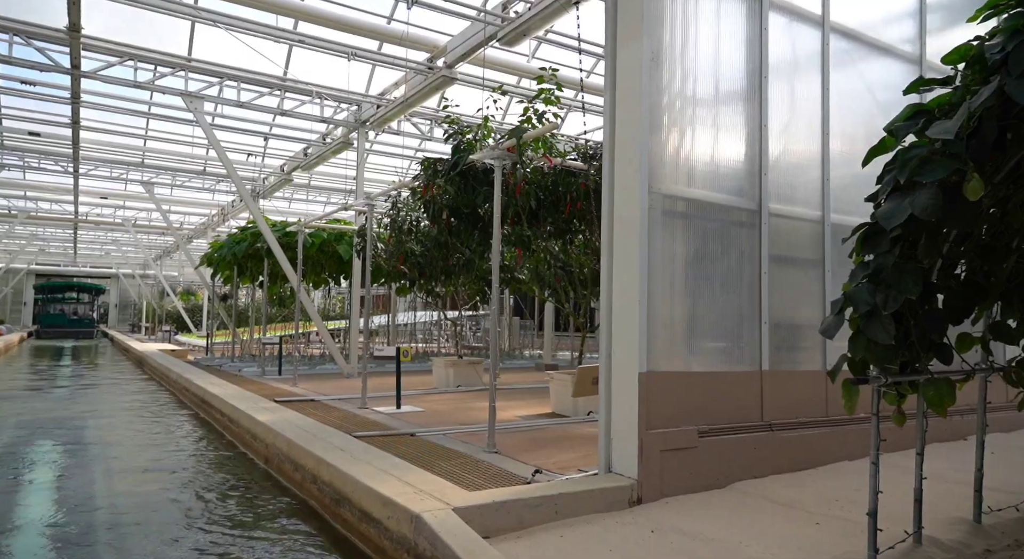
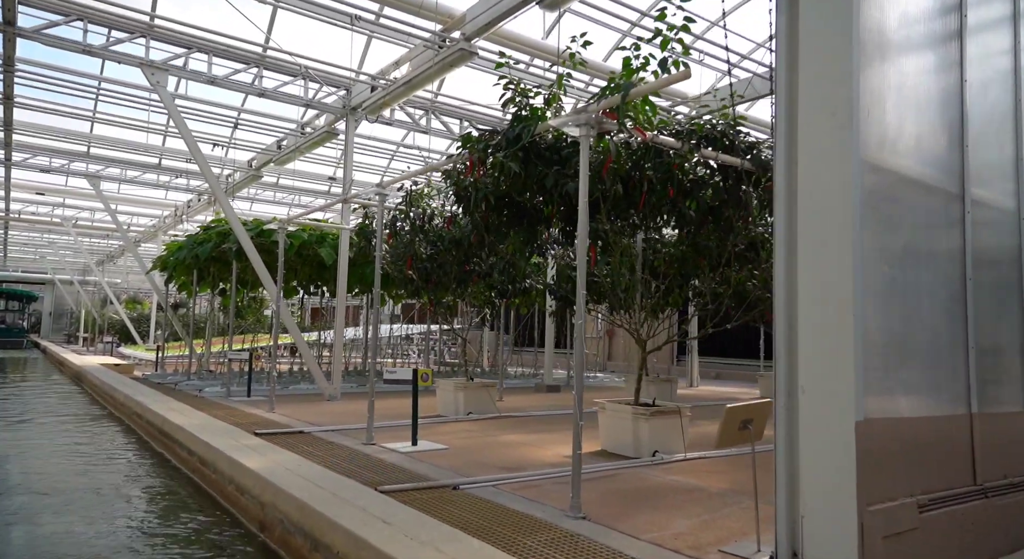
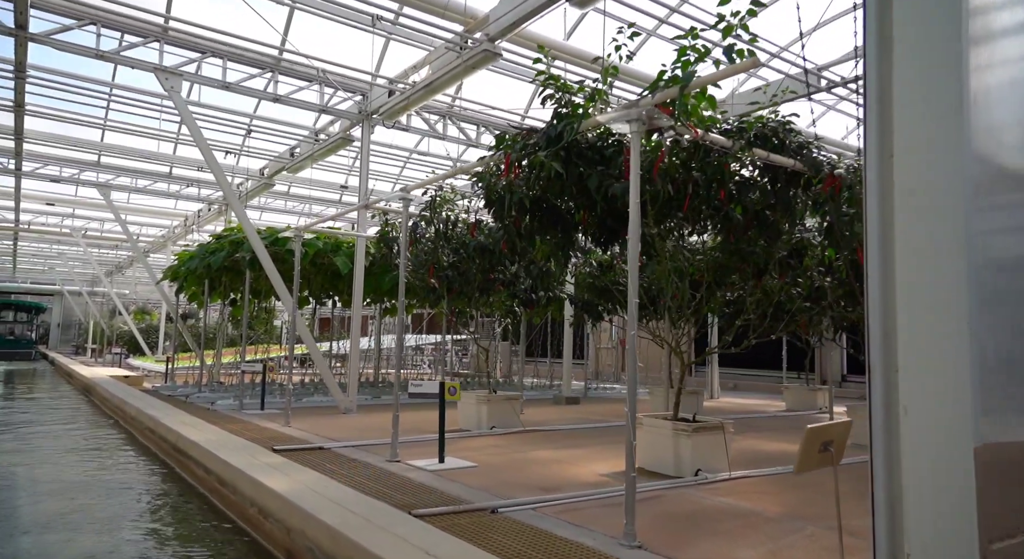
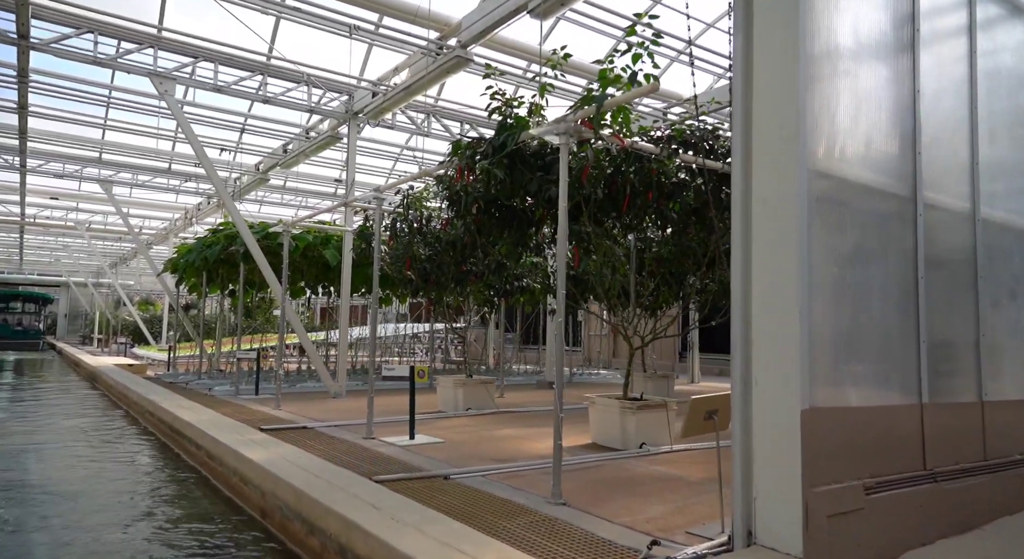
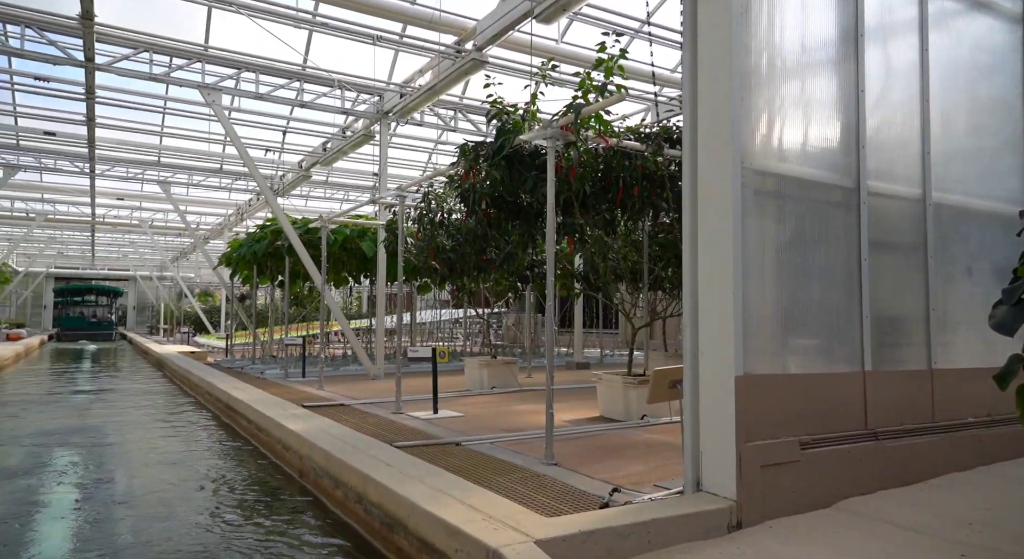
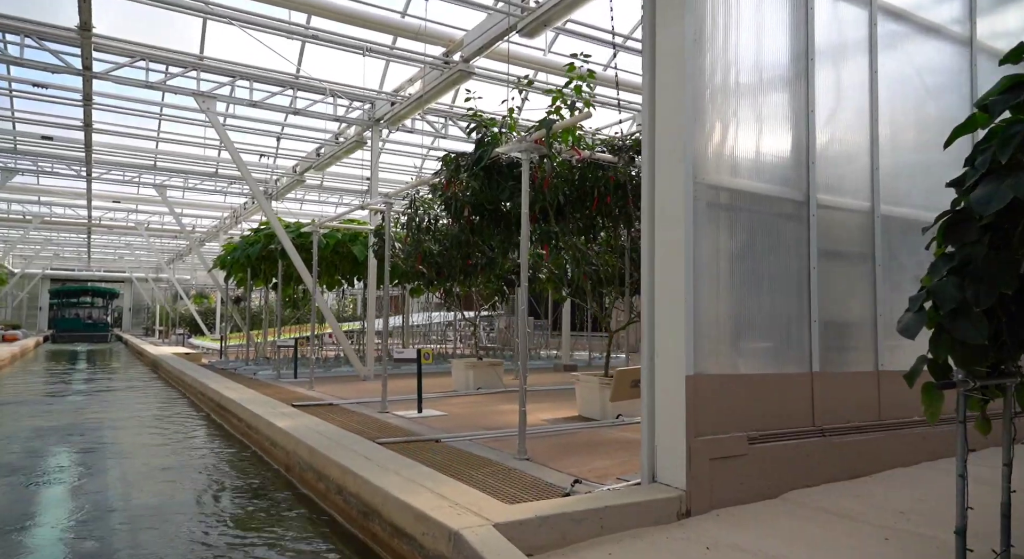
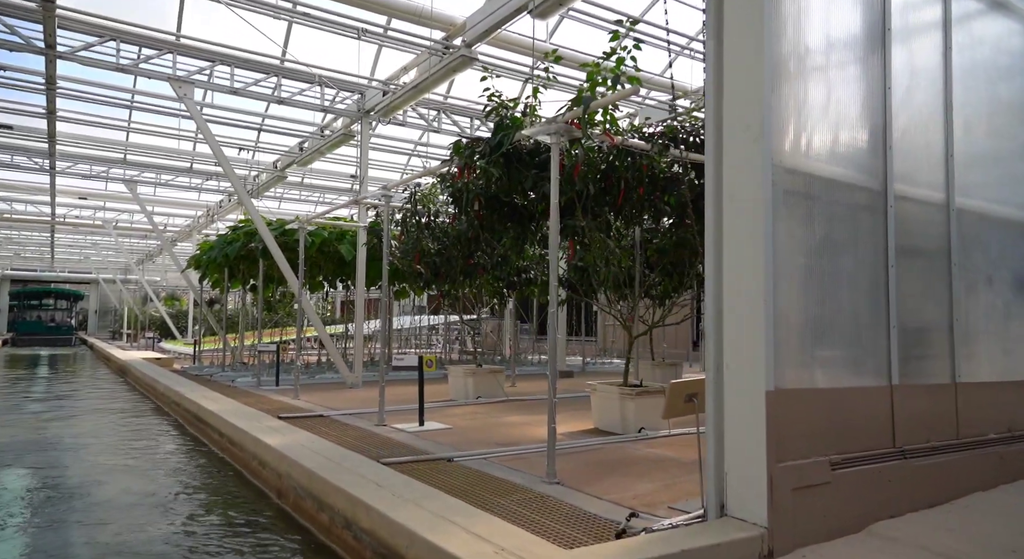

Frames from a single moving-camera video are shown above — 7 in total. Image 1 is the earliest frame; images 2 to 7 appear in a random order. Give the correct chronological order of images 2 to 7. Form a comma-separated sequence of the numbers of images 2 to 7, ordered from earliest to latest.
6, 5, 7, 4, 2, 3
